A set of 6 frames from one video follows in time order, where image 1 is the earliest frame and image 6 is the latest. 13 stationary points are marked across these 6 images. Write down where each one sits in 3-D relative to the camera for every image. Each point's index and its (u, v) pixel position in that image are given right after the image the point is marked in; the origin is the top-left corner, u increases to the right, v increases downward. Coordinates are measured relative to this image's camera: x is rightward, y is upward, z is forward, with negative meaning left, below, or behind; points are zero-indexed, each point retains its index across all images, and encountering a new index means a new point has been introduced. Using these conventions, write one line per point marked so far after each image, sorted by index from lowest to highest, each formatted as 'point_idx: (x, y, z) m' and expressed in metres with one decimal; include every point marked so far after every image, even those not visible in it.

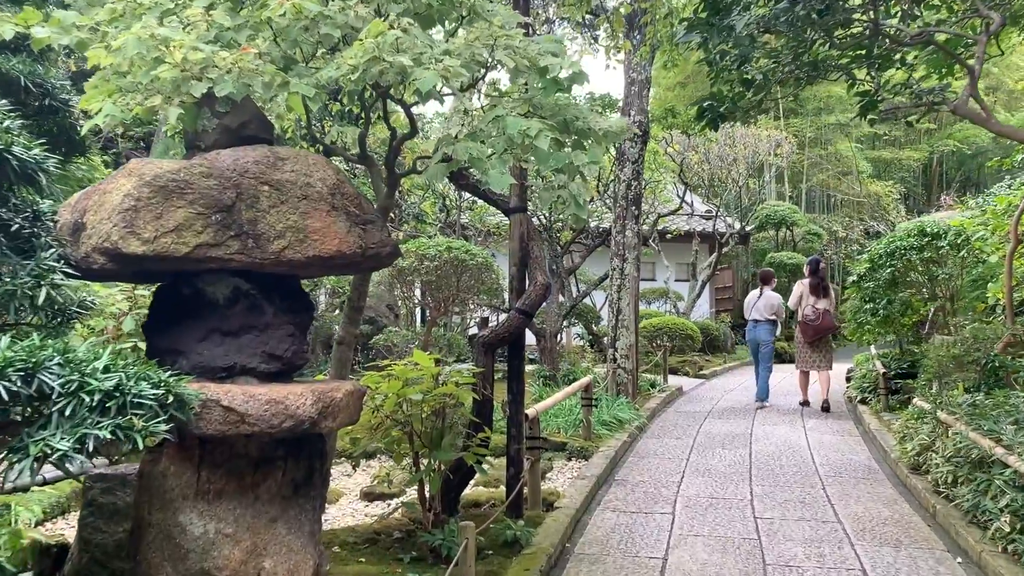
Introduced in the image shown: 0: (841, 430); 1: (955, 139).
0: (+2.3, -1.0, +6.2) m
1: (+8.6, +2.9, +16.9) m
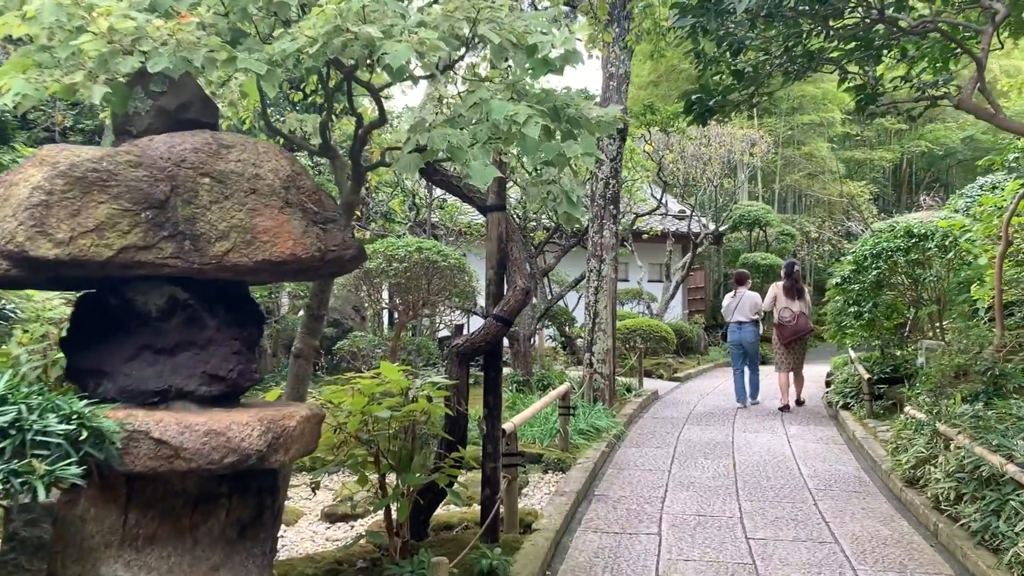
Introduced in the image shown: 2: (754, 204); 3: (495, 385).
0: (+2.1, -1.0, +6.0) m
1: (+8.0, +2.8, +16.9) m
2: (+3.9, +1.3, +14.0) m
3: (-0.1, -0.4, +3.4) m
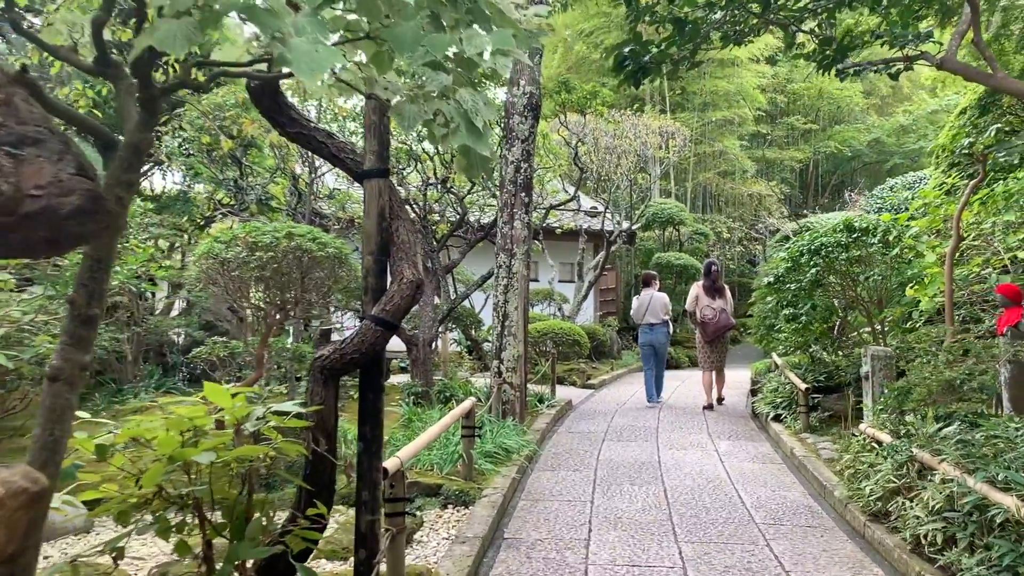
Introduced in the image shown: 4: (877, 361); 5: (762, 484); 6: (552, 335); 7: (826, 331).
0: (+1.5, -1.0, +5.3) m
1: (+6.2, +2.8, +16.8) m
2: (+2.4, +1.3, +13.5) m
3: (-0.4, -0.4, +2.6) m
4: (+2.1, -0.4, +4.9) m
5: (+1.3, -1.0, +4.5) m
6: (+0.4, -0.5, +9.5) m
7: (+2.2, -0.3, +6.1) m
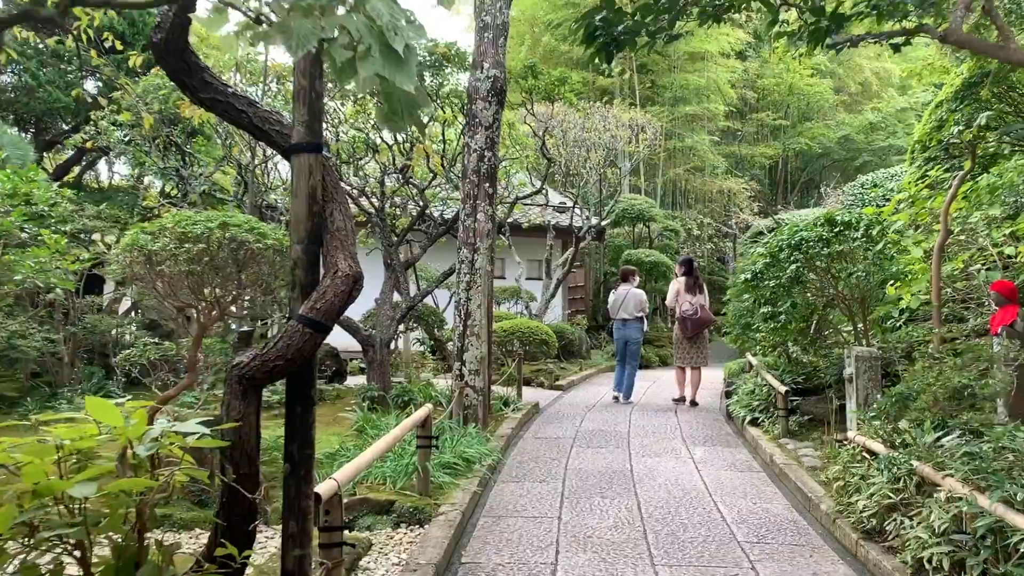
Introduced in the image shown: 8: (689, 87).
0: (+1.3, -1.0, +5.0) m
1: (+5.6, +2.8, +16.6) m
2: (+1.9, +1.4, +13.2) m
3: (-0.5, -0.4, +2.2) m
4: (+1.9, -0.4, +4.6) m
5: (+1.1, -1.0, +4.2) m
6: (+0.1, -0.5, +9.2) m
7: (+2.0, -0.3, +5.8) m
8: (+2.9, +3.4, +14.6) m
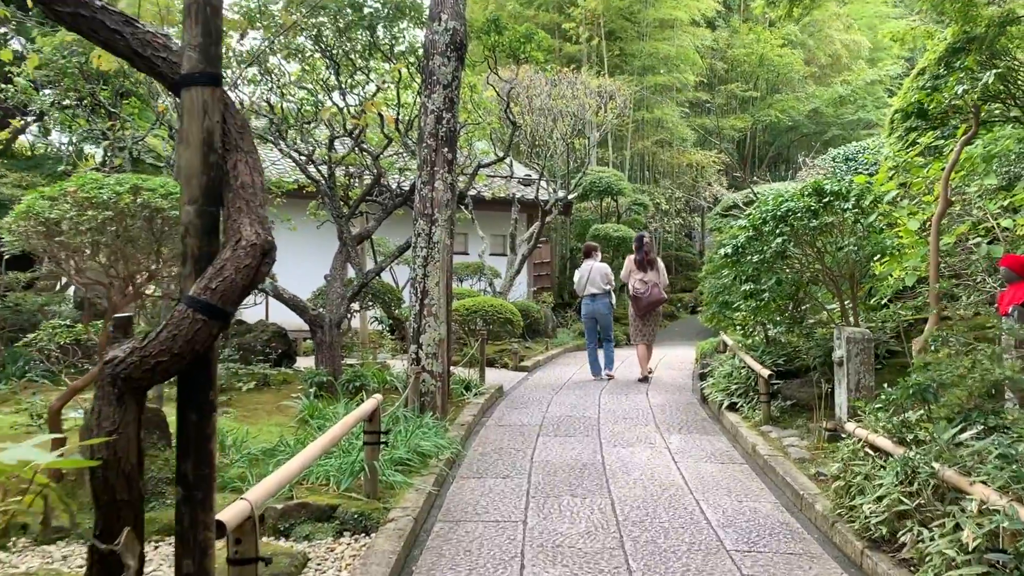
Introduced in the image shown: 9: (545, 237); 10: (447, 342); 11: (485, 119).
0: (+1.1, -0.9, +4.6) m
1: (+4.9, +3.3, +16.3) m
2: (+1.4, +1.7, +12.7) m
3: (-0.6, -0.3, +1.7) m
4: (+1.7, -0.3, +4.2) m
5: (+0.9, -0.9, +3.8) m
6: (-0.3, -0.2, +8.7) m
7: (+1.7, -0.1, +5.4) m
8: (+2.4, +3.8, +14.1) m
9: (+0.5, +0.8, +13.2) m
10: (-0.4, -0.3, +5.2) m
11: (-0.3, +1.6, +8.1) m
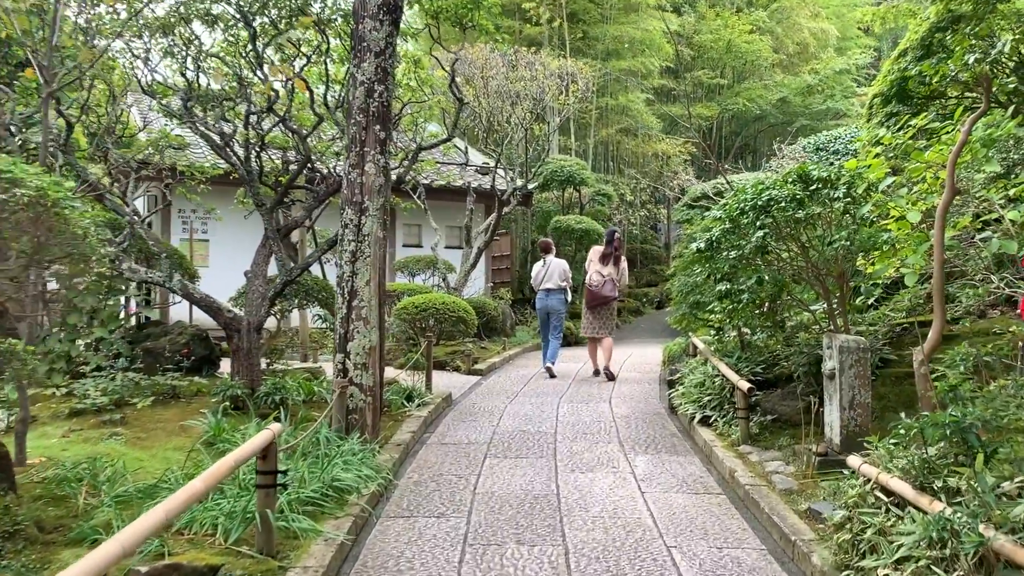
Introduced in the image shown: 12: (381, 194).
0: (+0.8, -0.9, +4.0) m
1: (+4.1, +3.4, +15.8) m
2: (+0.8, +1.8, +12.1) m
3: (-0.8, -0.3, +1.0) m
4: (+1.4, -0.3, +3.6) m
5: (+0.7, -0.9, +3.2) m
6: (-0.7, -0.2, +8.0) m
7: (+1.4, -0.1, +4.8) m
8: (+1.7, +3.8, +13.5) m
9: (-0.1, +0.9, +12.5) m
10: (-0.7, -0.3, +4.5) m
11: (-0.7, +1.6, +7.4) m
12: (-0.7, +0.5, +4.4) m
